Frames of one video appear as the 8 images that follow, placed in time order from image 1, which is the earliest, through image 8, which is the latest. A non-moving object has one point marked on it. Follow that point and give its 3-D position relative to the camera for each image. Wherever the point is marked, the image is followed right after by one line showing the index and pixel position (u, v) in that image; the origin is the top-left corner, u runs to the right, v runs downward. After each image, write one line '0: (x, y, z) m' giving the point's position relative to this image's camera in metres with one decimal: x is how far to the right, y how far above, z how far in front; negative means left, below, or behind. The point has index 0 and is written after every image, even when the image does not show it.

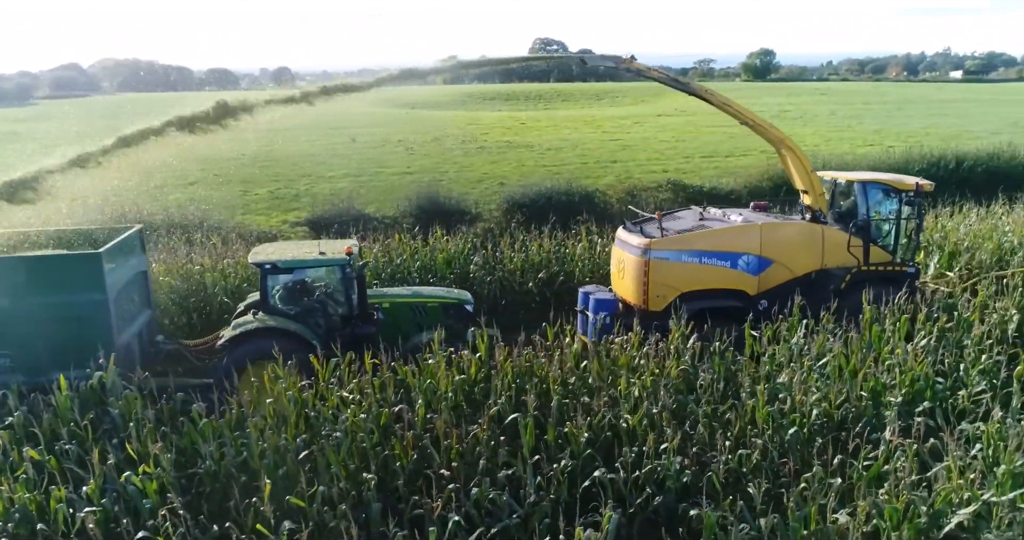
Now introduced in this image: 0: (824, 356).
0: (+2.8, -0.8, +6.7) m
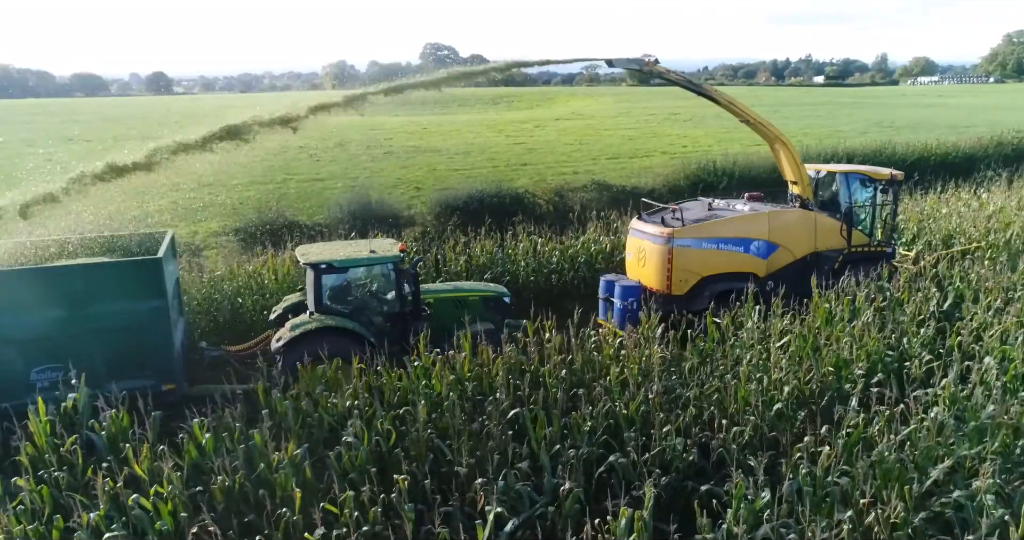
0: (+2.6, -0.7, +7.2) m
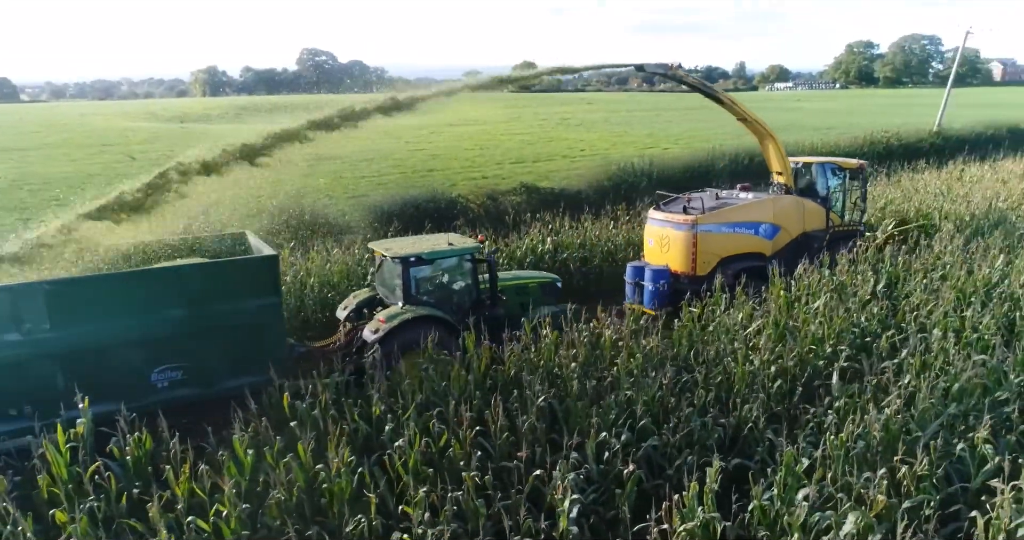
0: (+2.5, -0.6, +7.7) m
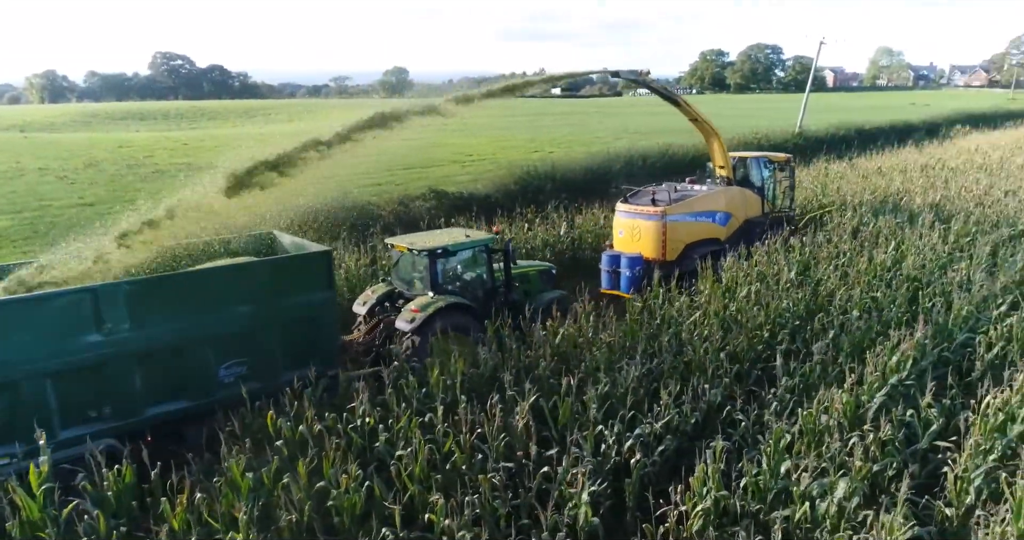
0: (+2.0, -0.5, +8.2) m
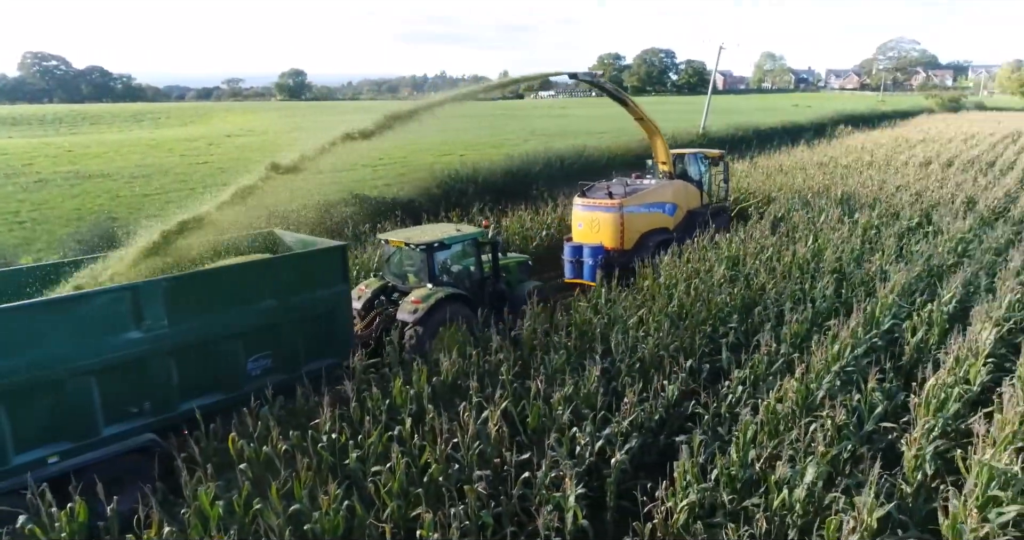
0: (+1.4, -0.5, +8.3) m
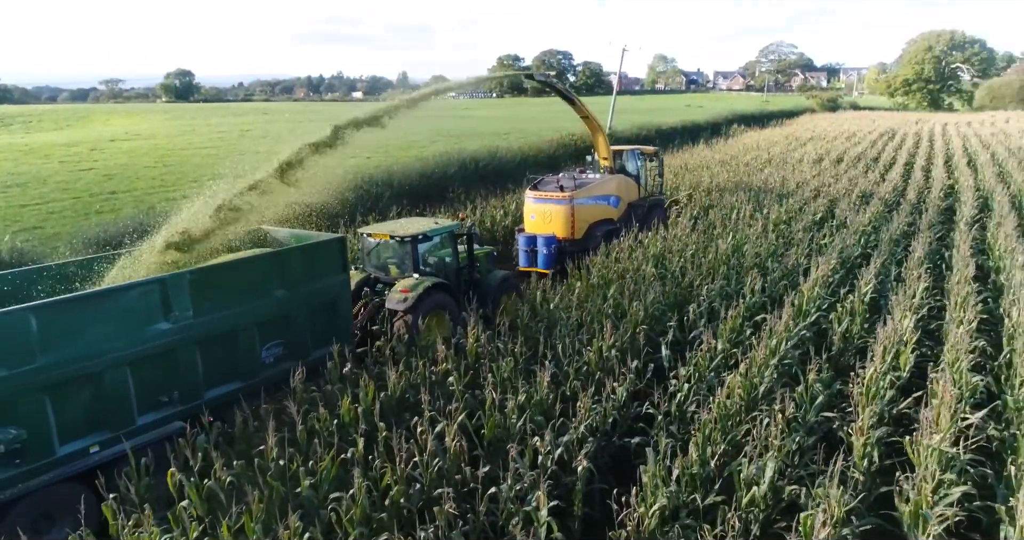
0: (+0.7, -0.5, +8.3) m
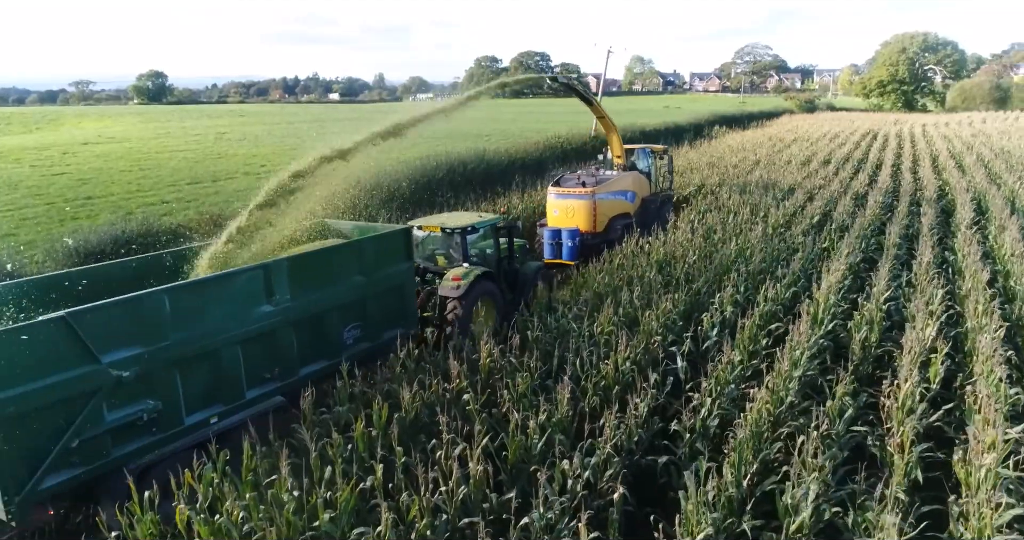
0: (+0.8, -0.6, +8.1) m
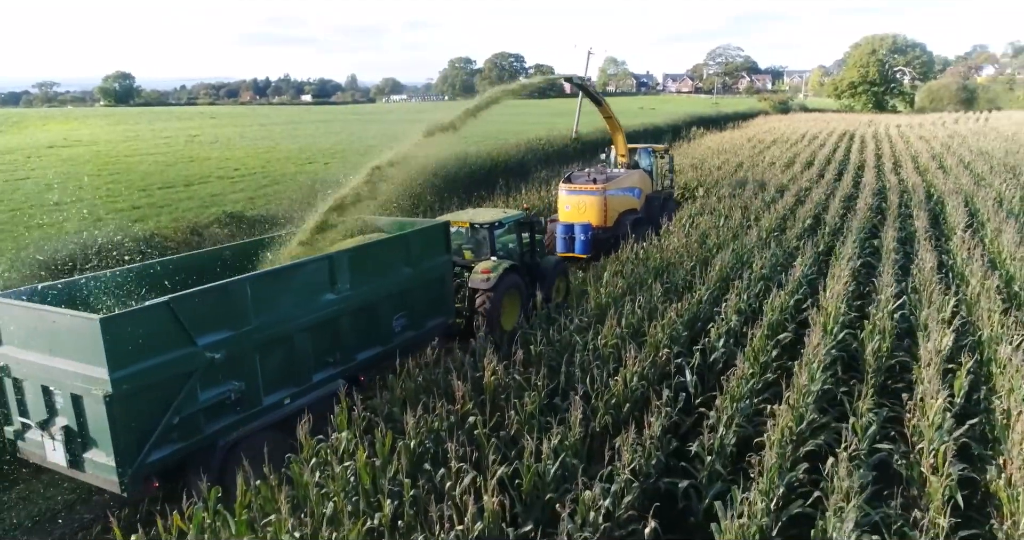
0: (+0.8, -0.7, +7.7) m
